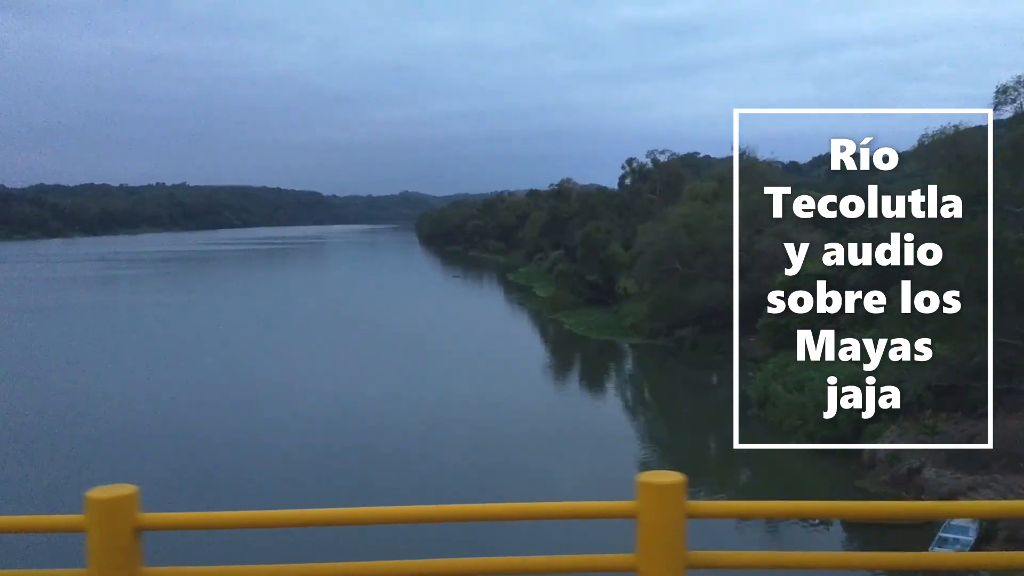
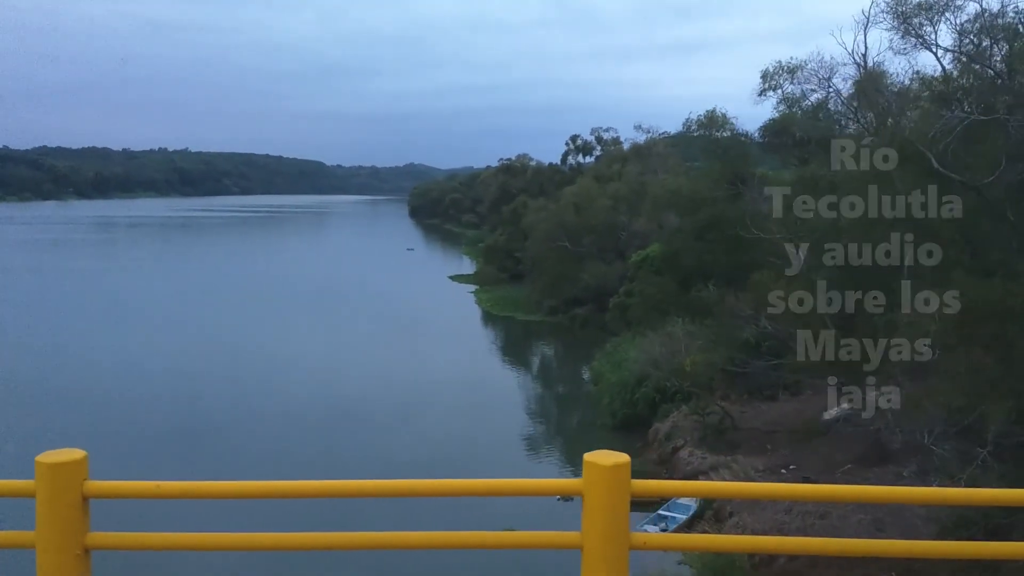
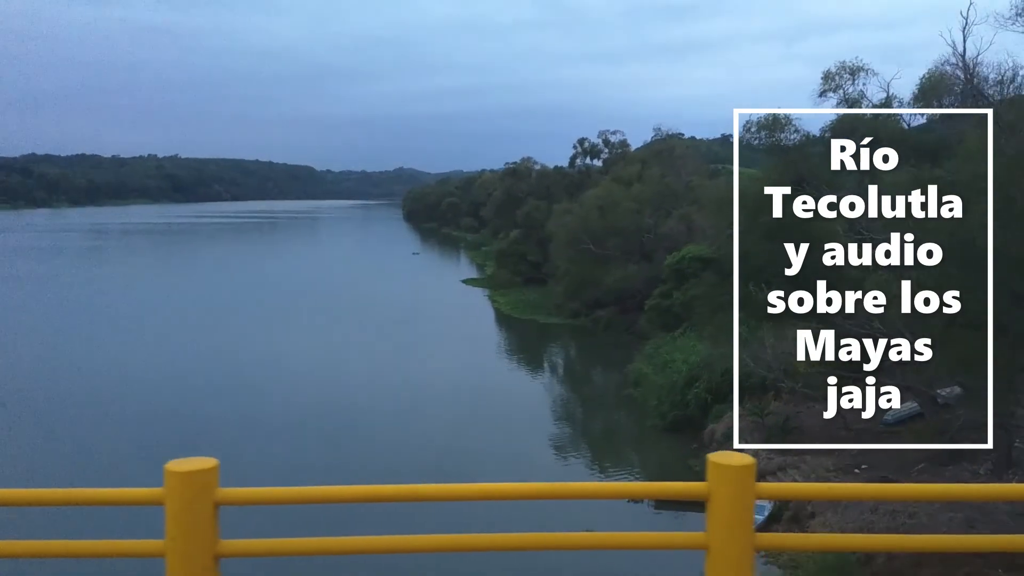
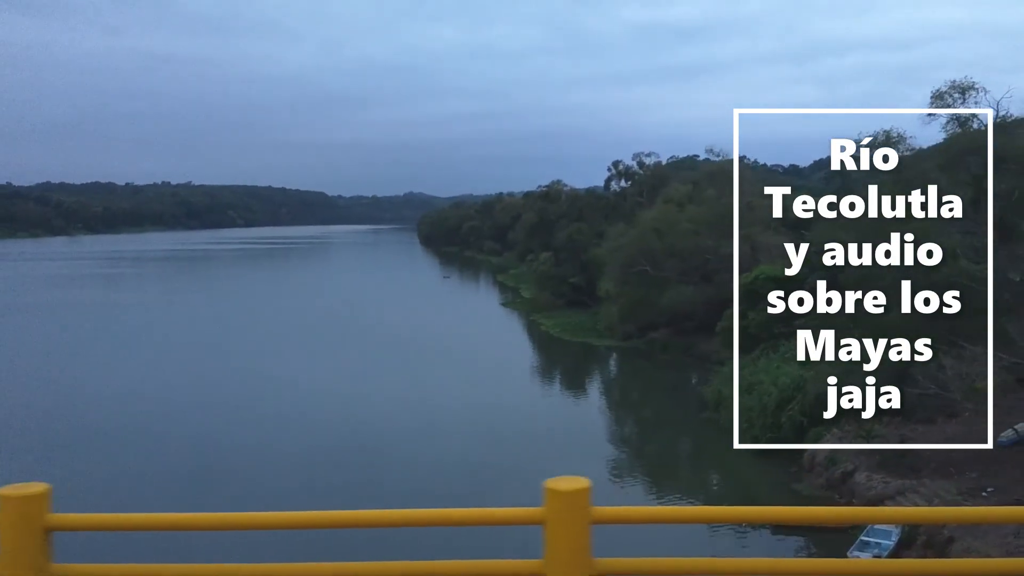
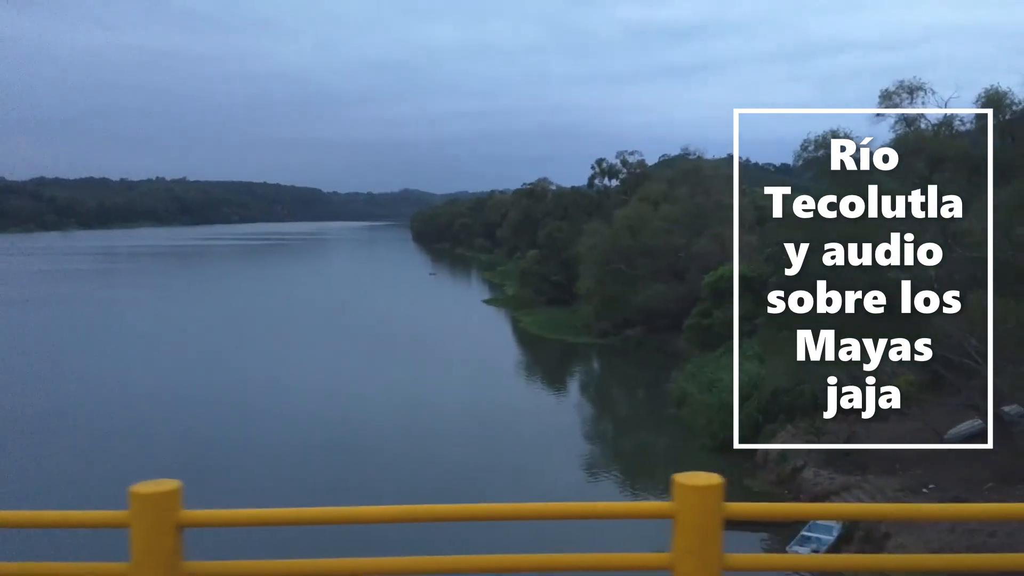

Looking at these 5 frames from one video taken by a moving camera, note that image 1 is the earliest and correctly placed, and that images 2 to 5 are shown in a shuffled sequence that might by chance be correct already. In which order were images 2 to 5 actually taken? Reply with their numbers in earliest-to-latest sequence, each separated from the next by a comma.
4, 5, 3, 2
